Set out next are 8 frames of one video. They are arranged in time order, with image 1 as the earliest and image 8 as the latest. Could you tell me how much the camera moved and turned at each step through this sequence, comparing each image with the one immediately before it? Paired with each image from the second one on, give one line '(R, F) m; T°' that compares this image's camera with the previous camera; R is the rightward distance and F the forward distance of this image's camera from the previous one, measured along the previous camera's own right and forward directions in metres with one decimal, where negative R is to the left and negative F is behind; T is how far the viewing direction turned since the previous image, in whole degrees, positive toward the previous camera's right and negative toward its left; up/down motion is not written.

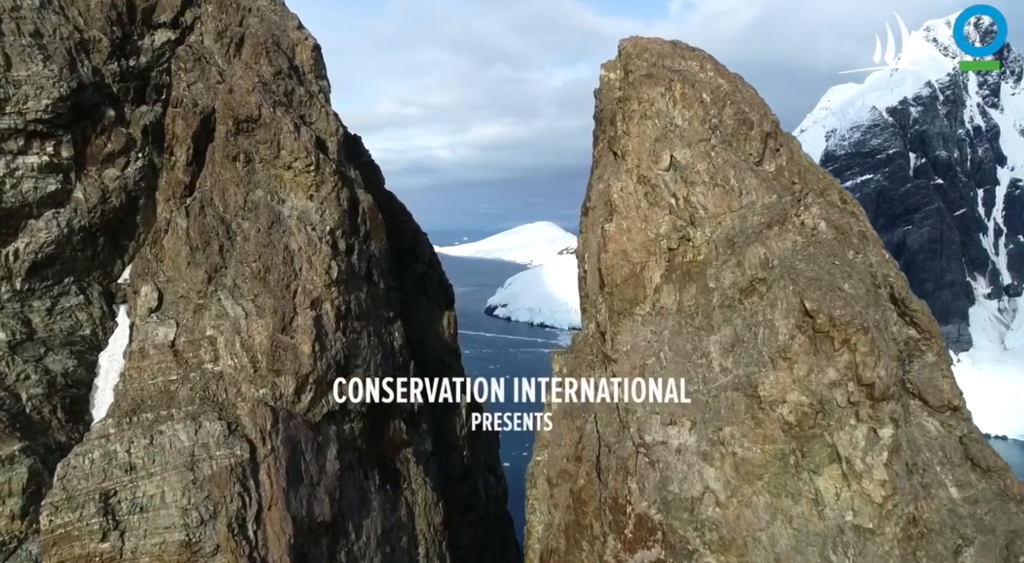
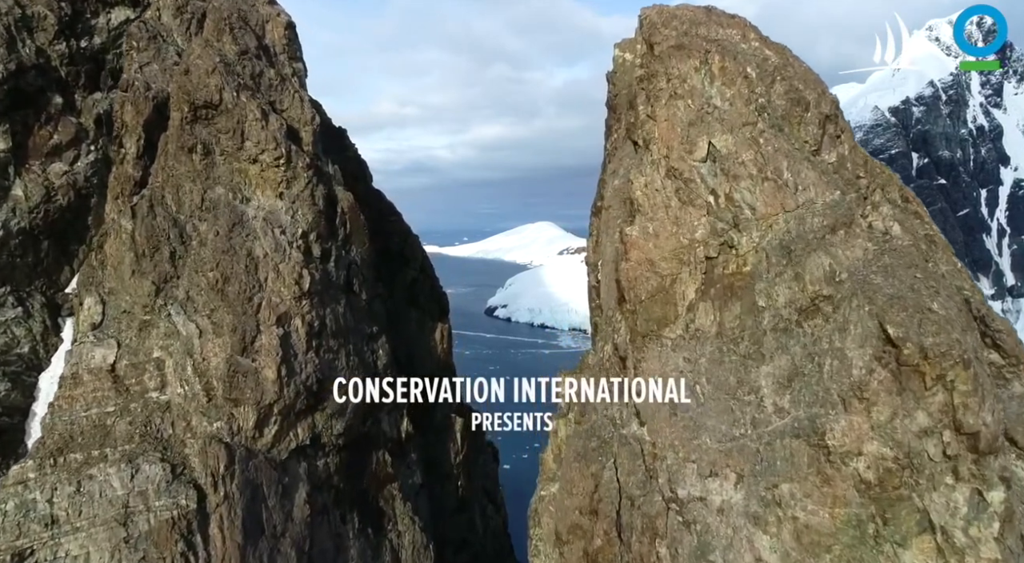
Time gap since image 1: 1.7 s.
(0.0, +3.6) m; 0°
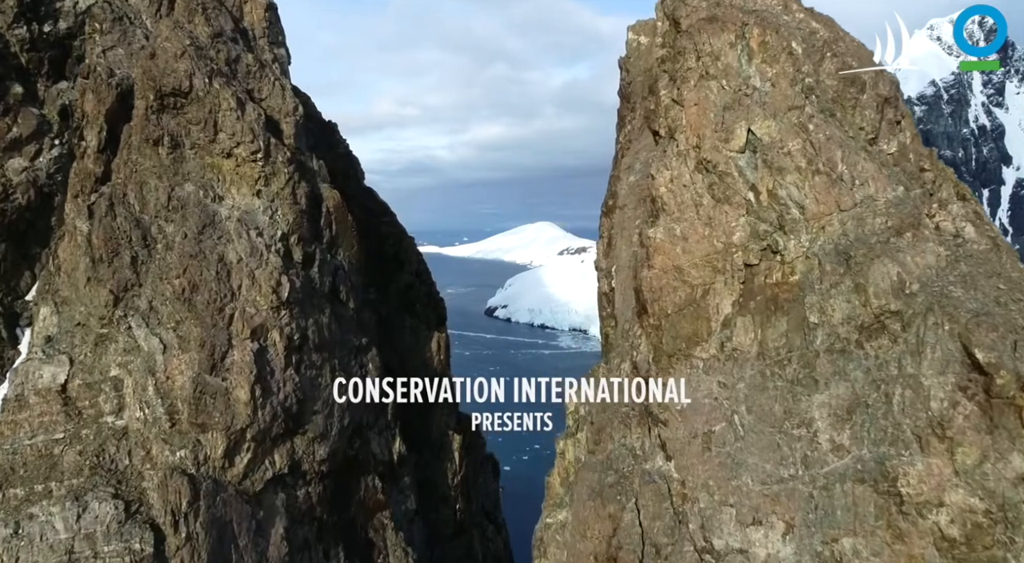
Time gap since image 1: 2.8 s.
(-0.1, +2.3) m; 0°
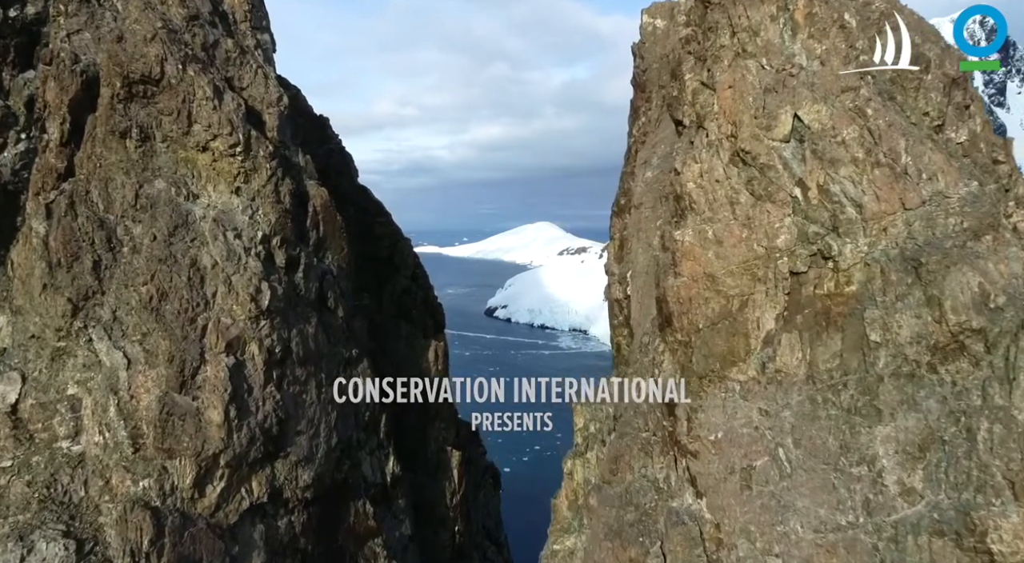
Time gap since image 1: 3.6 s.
(-0.1, +1.9) m; 0°
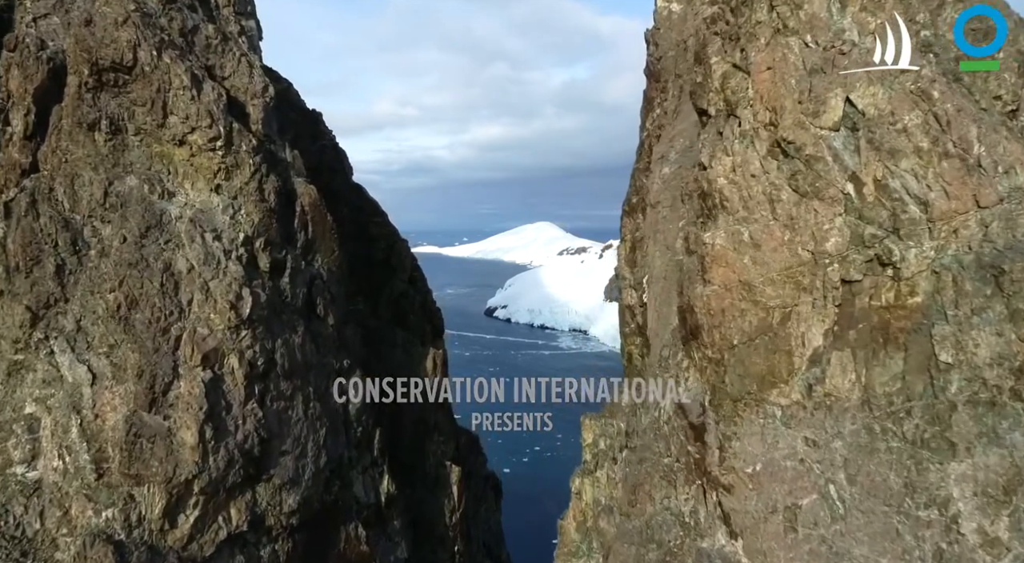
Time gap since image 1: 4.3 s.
(-0.1, +1.6) m; 0°
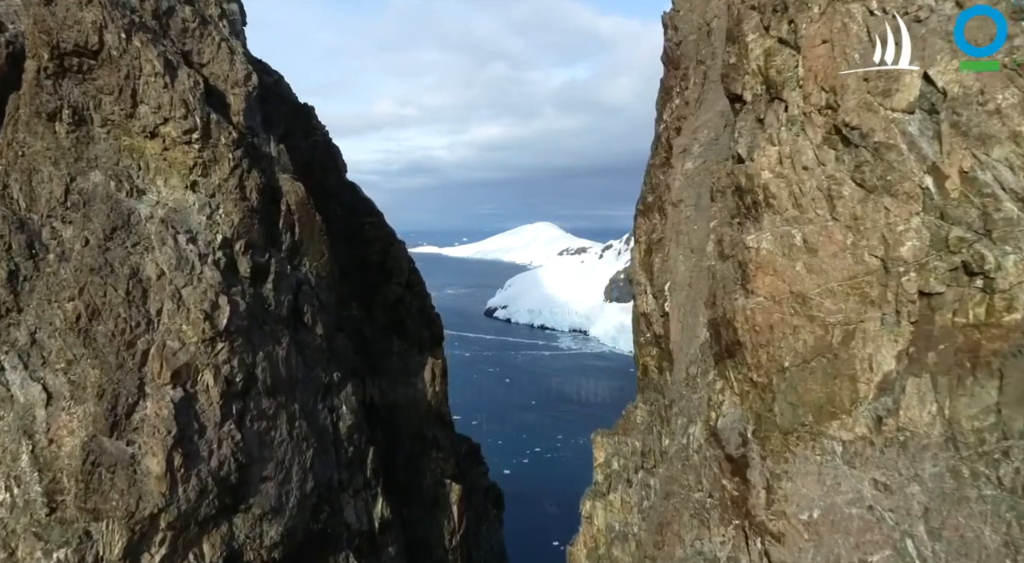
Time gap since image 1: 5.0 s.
(-0.1, +1.6) m; 0°
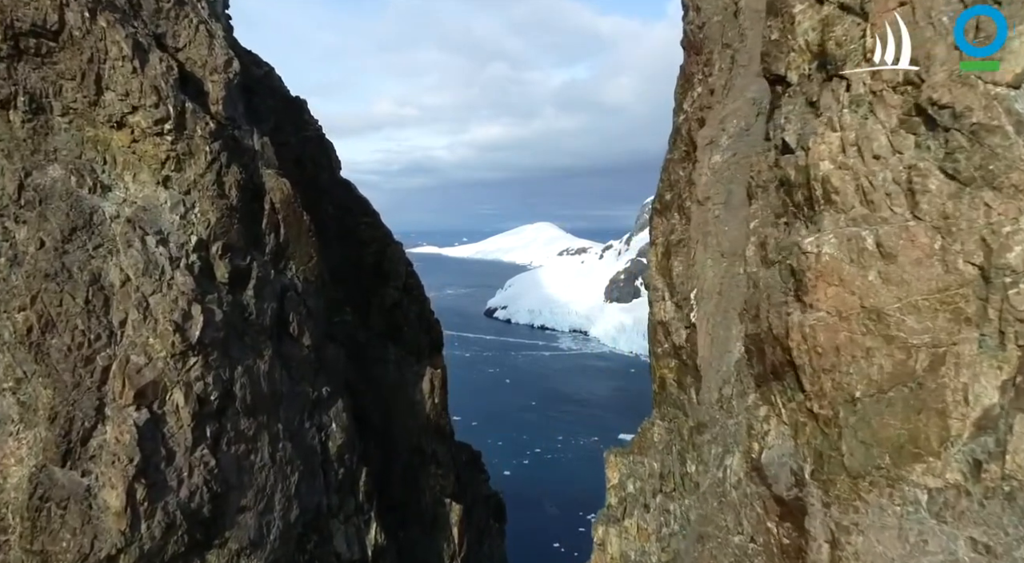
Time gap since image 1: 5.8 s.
(-0.1, +1.6) m; 0°
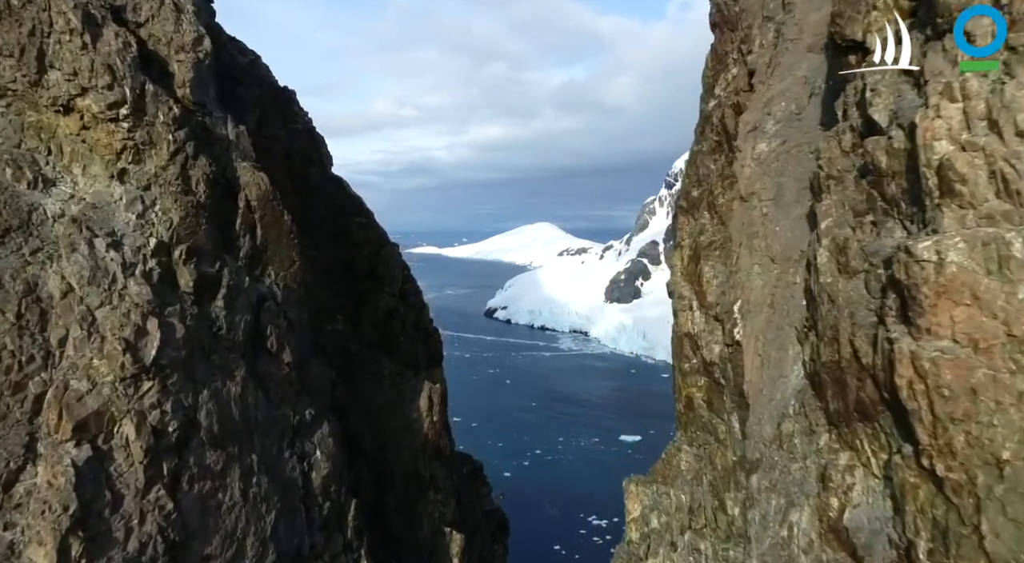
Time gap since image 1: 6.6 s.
(-0.2, +2.0) m; 0°
